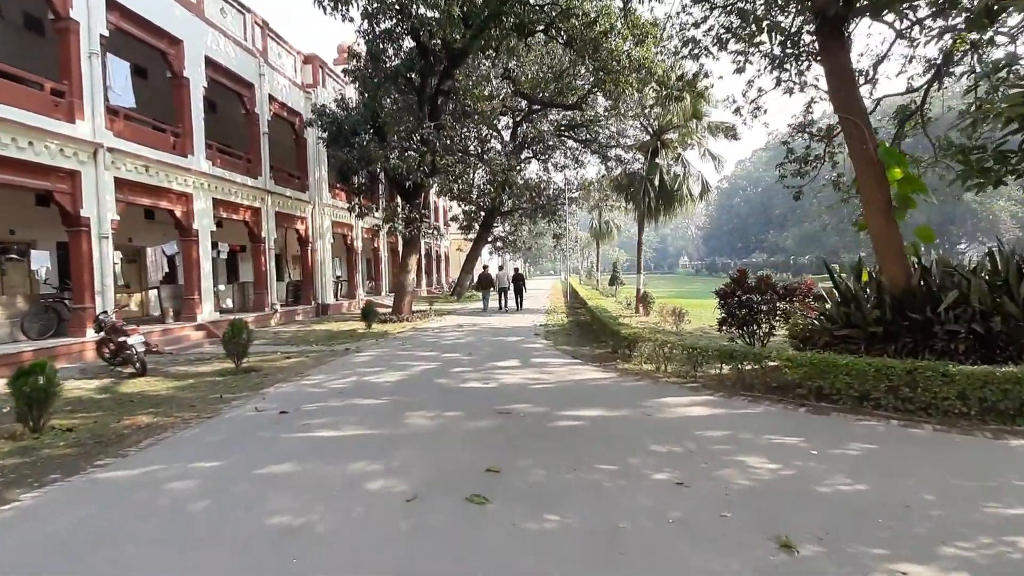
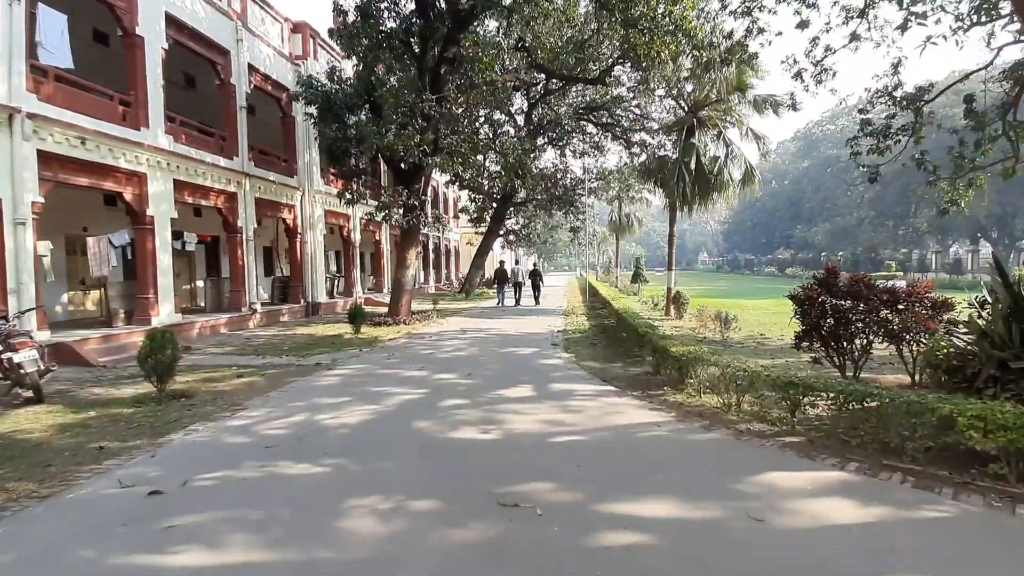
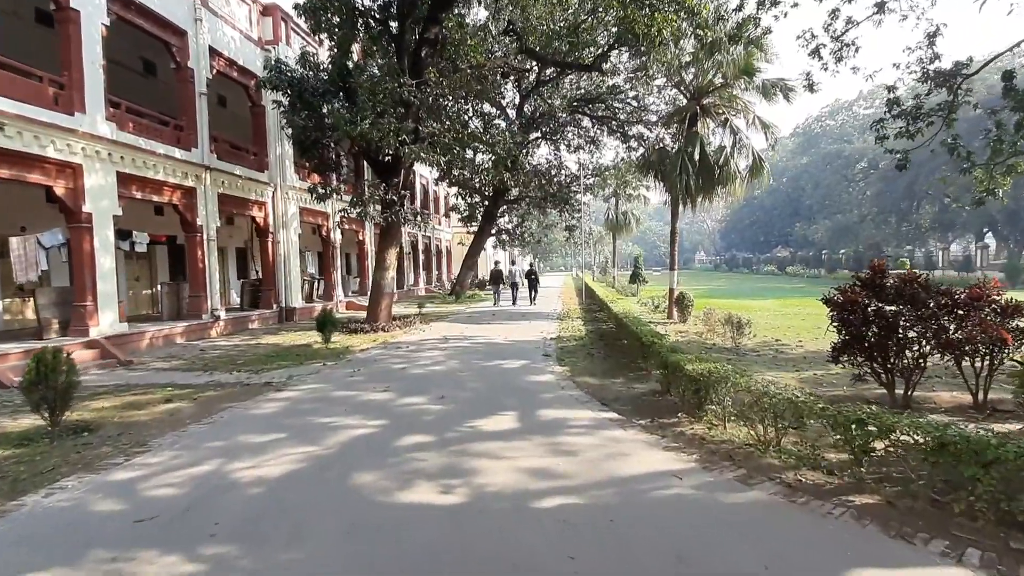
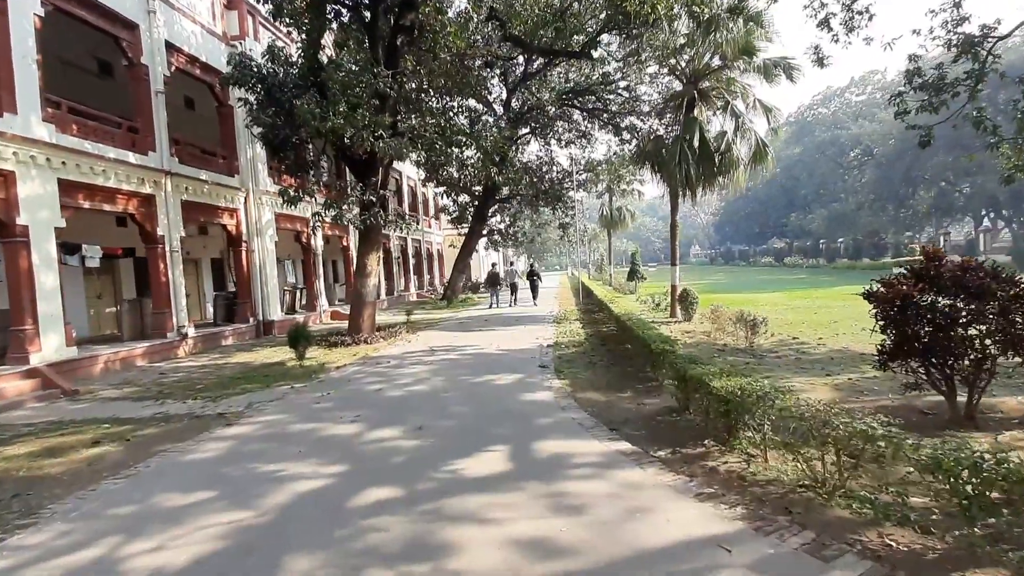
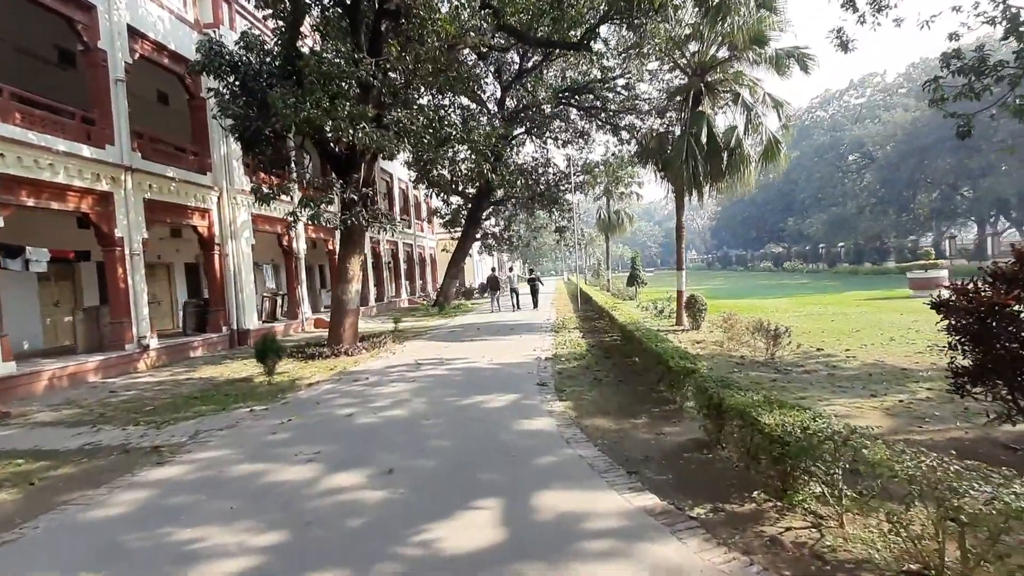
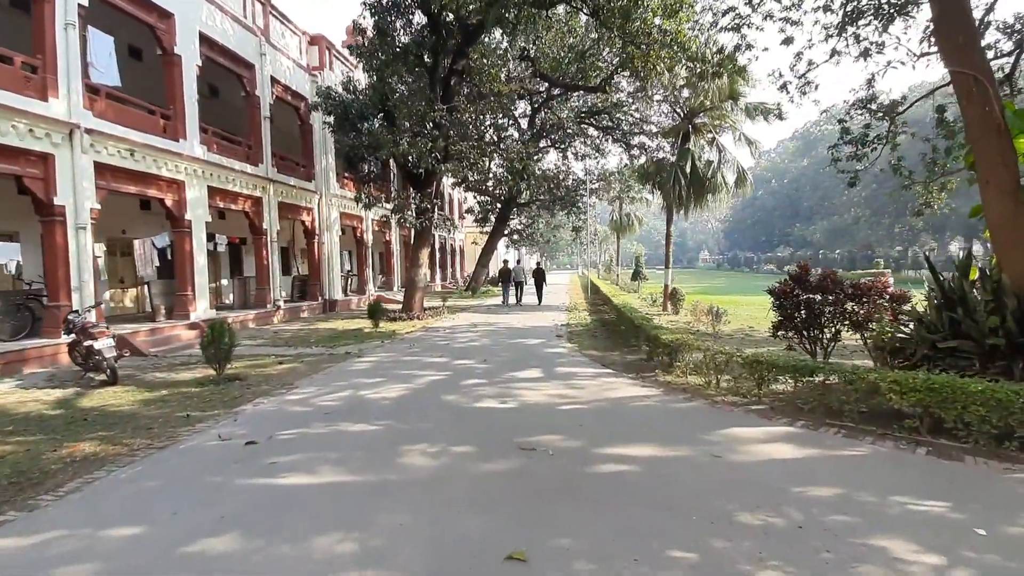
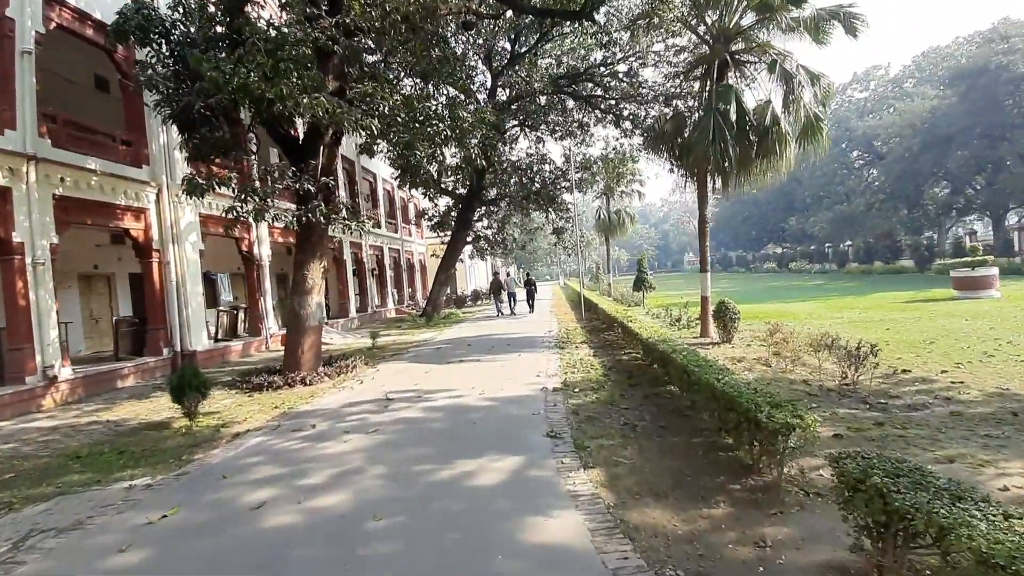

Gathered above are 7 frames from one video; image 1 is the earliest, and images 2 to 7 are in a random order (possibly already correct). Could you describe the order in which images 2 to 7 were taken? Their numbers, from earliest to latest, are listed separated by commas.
6, 2, 3, 4, 5, 7
